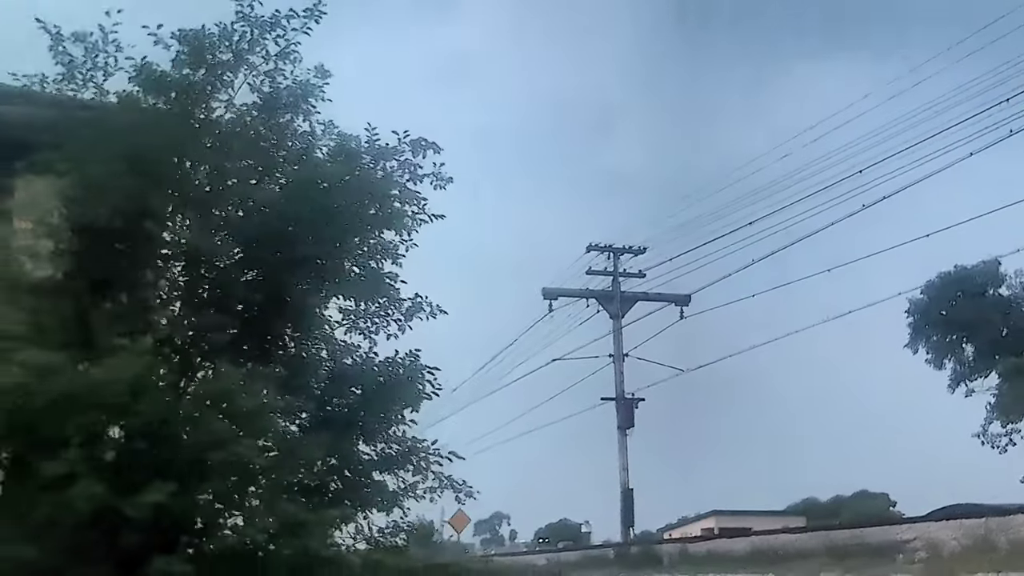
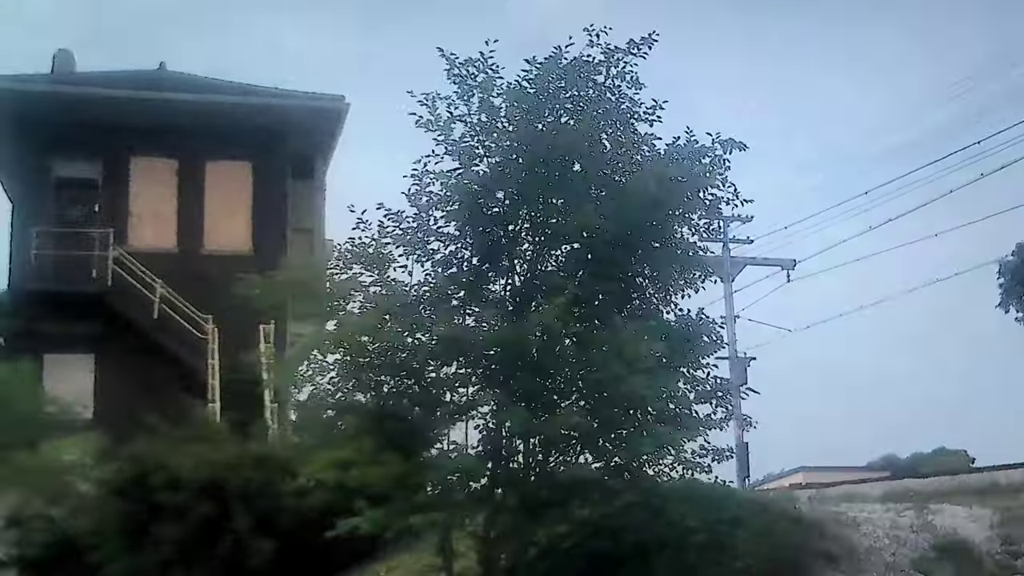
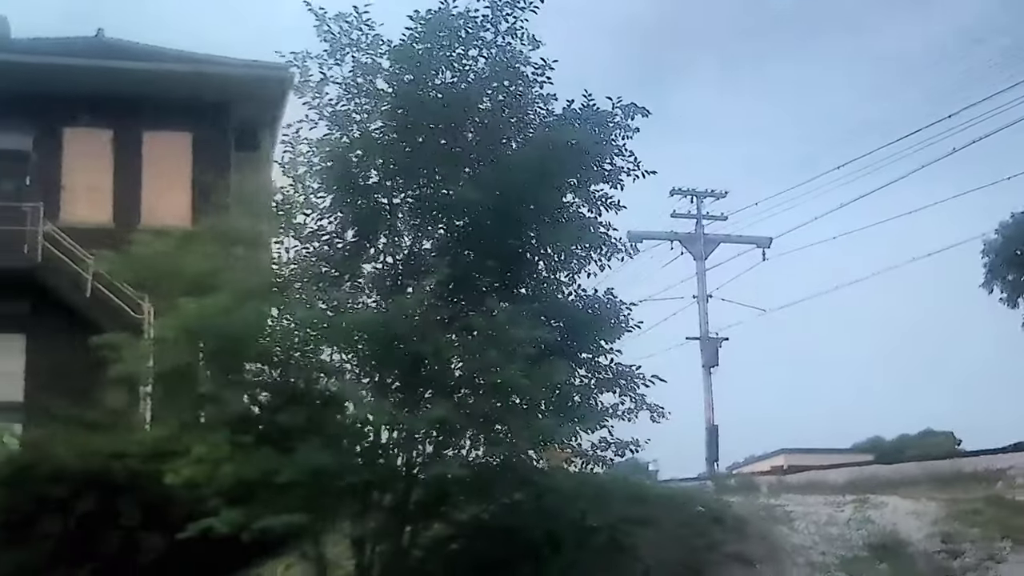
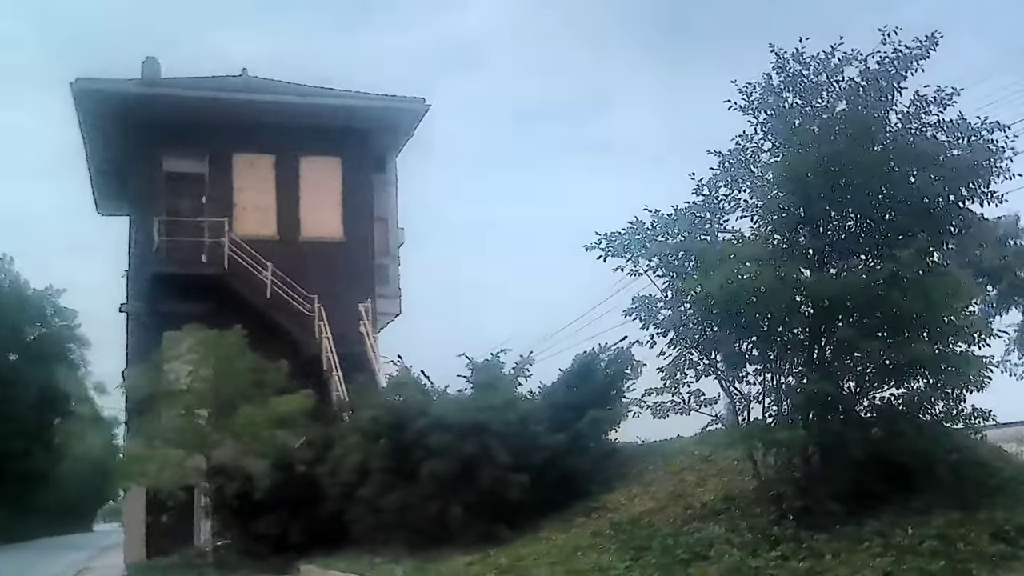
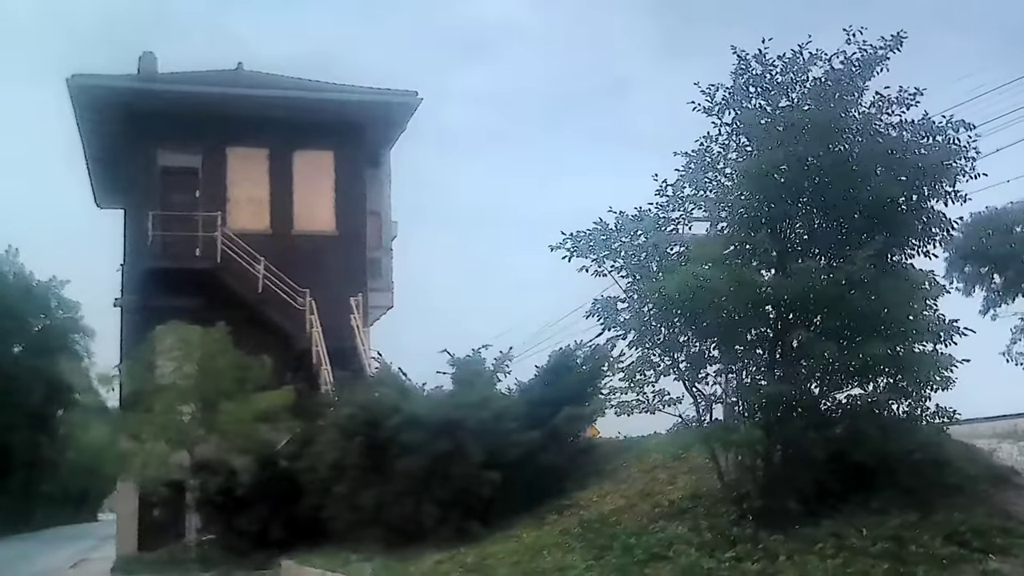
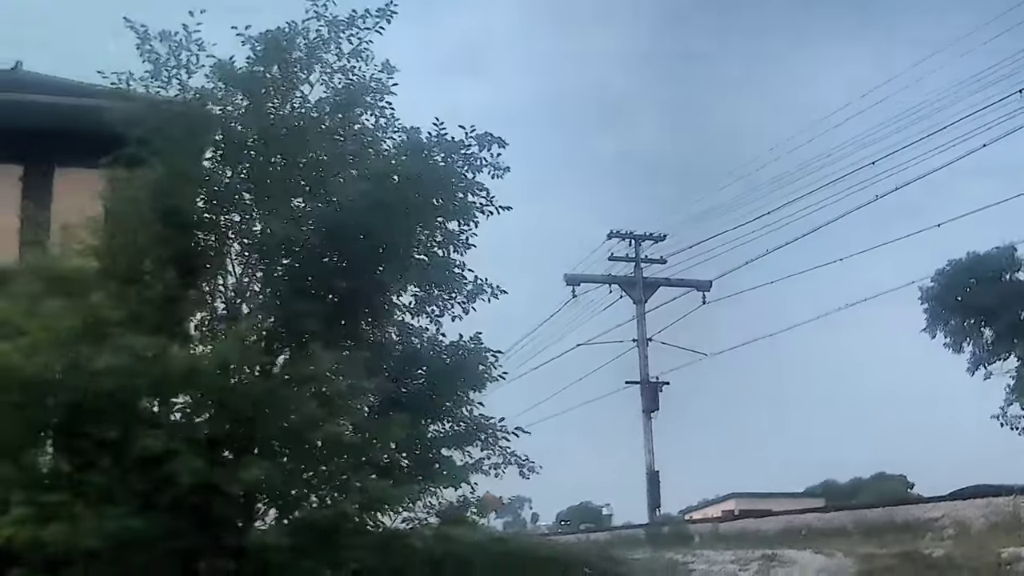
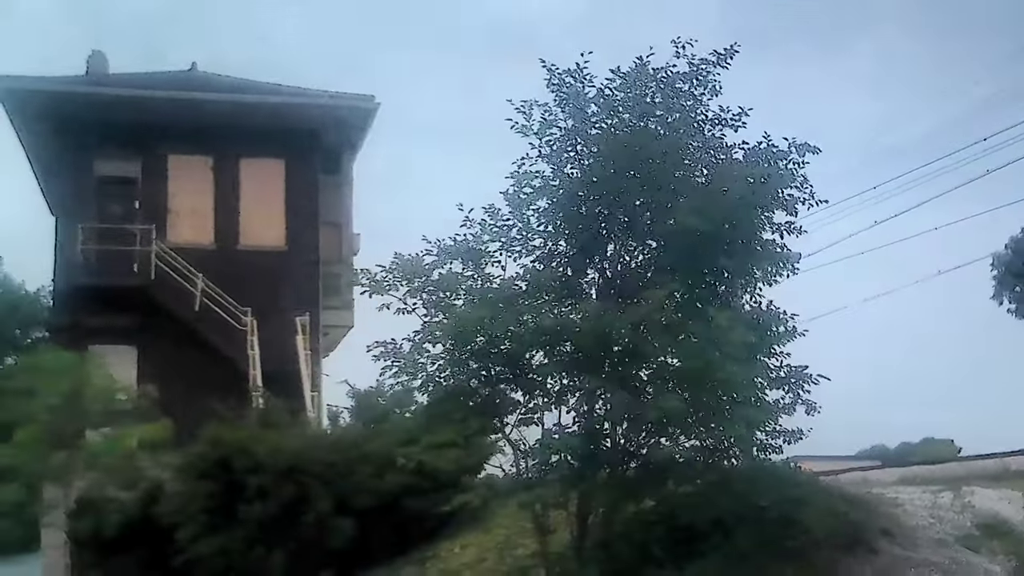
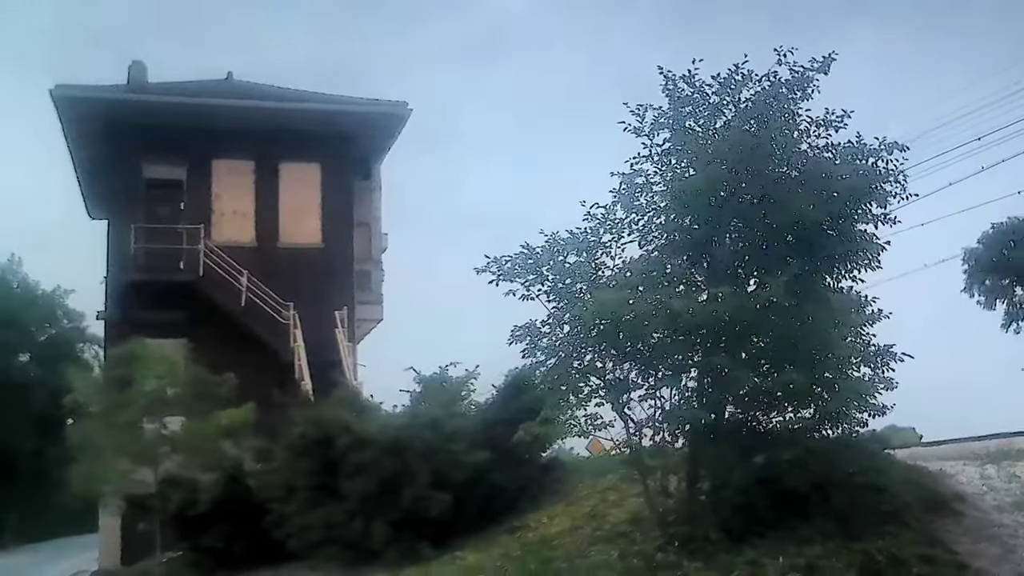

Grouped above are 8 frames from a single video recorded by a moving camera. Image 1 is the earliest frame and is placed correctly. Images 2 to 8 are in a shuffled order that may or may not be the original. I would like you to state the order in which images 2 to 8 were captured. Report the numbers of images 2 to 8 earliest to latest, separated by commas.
6, 3, 2, 7, 8, 5, 4
